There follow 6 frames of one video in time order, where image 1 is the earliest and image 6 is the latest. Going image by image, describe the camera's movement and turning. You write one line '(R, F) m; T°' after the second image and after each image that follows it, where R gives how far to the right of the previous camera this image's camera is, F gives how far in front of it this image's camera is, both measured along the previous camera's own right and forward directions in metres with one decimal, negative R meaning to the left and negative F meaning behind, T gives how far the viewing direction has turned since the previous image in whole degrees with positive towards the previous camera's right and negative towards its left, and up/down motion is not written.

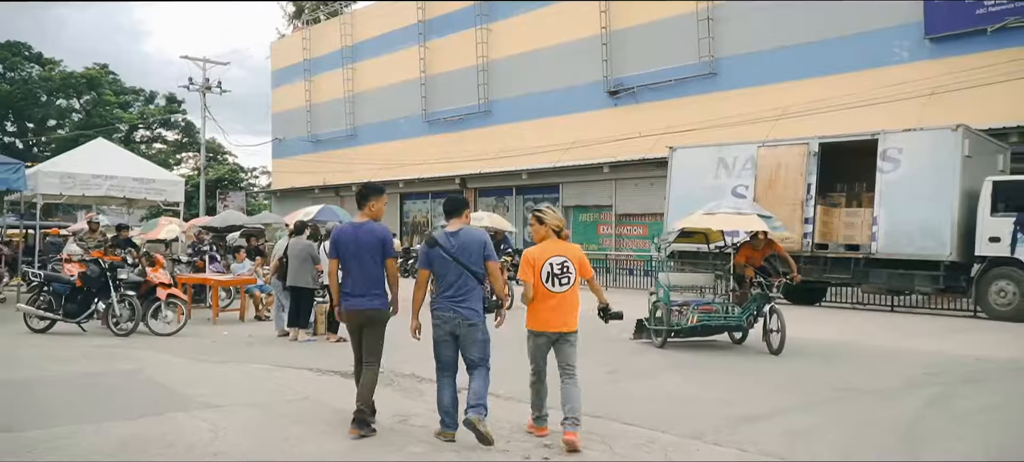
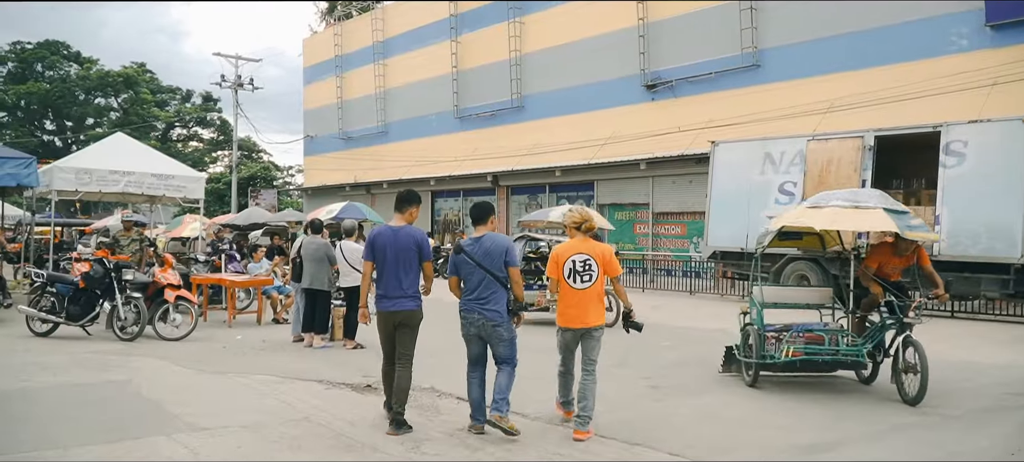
(0.0, +0.8) m; -3°
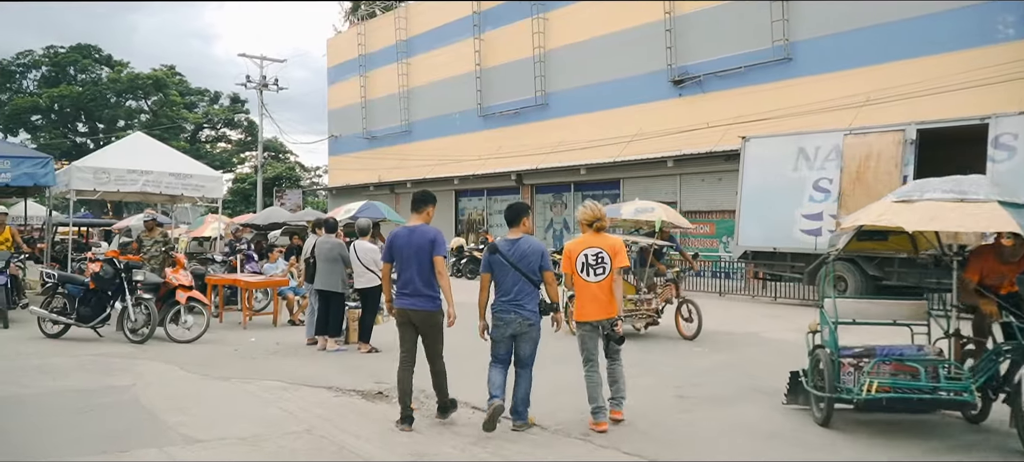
(+0.1, +0.4) m; -2°
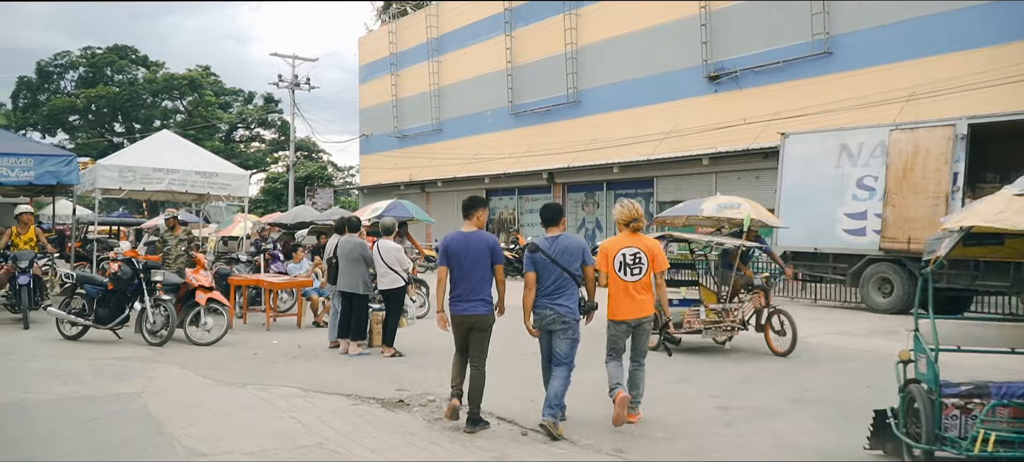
(0.0, +0.4) m; -2°
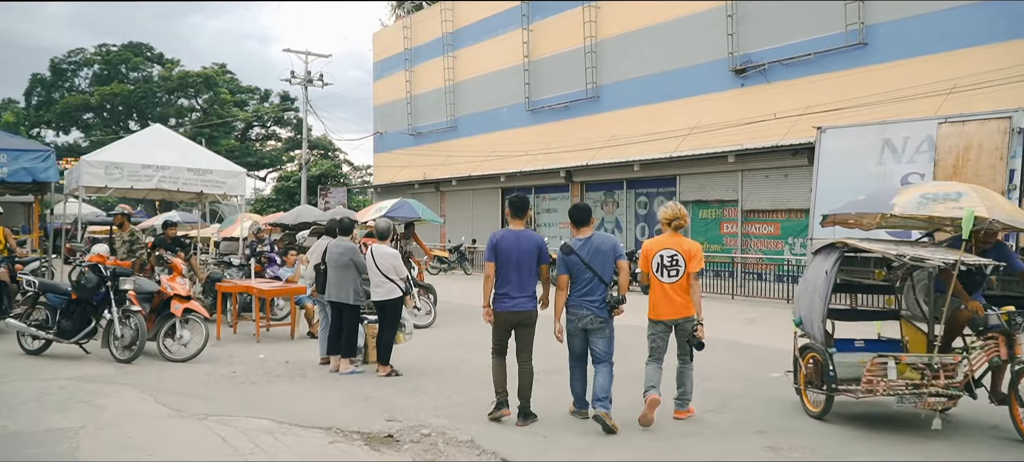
(+0.1, +1.0) m; -1°
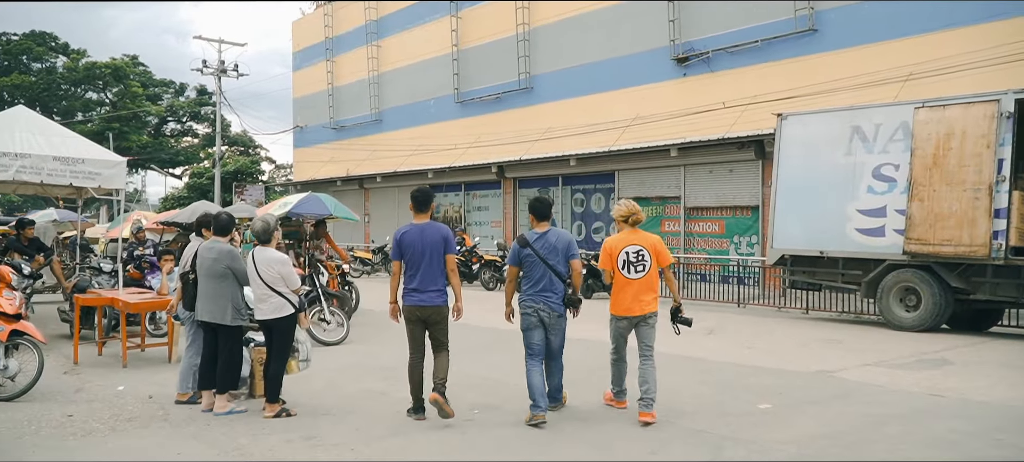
(0.0, +1.5) m; +5°
